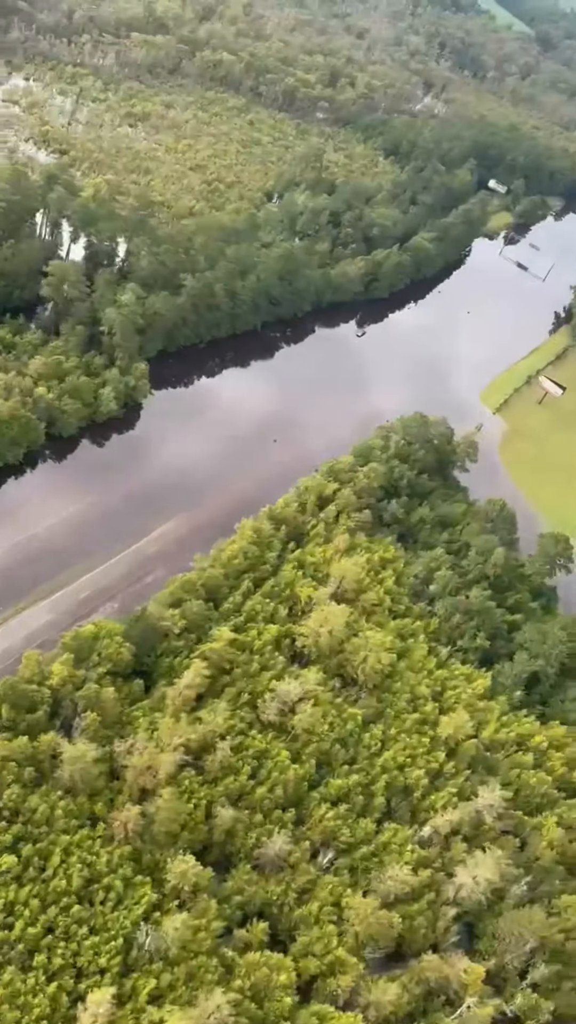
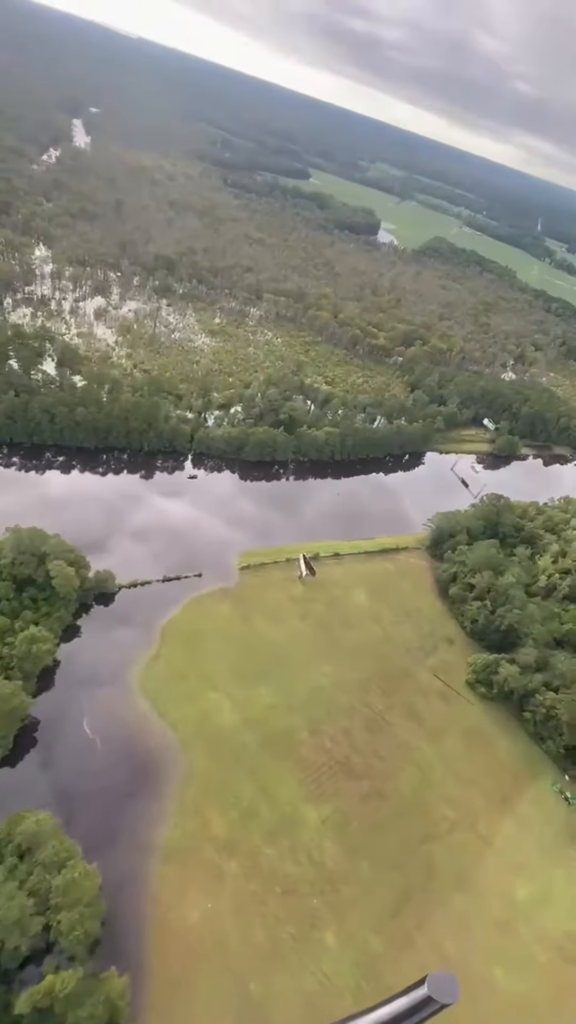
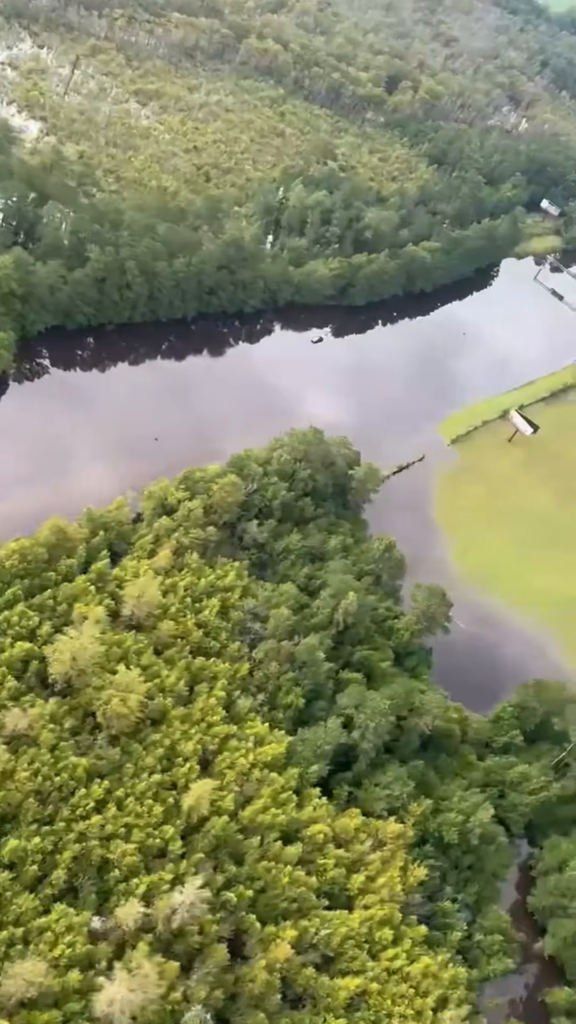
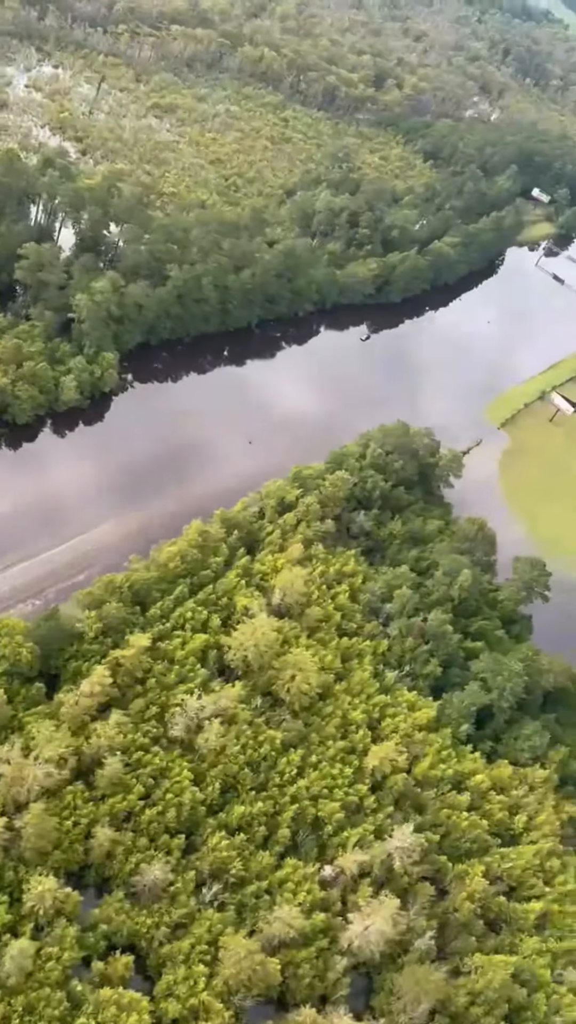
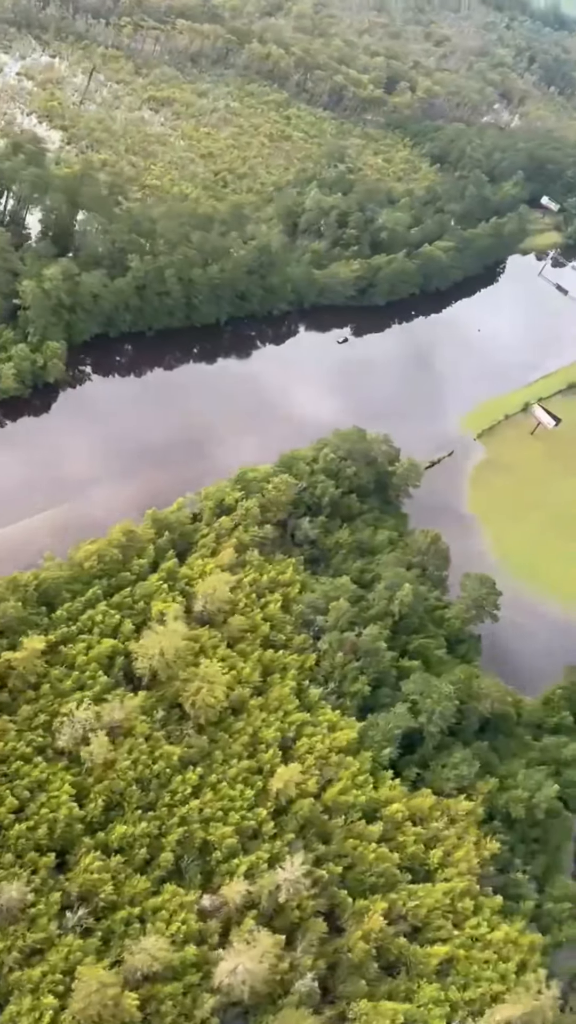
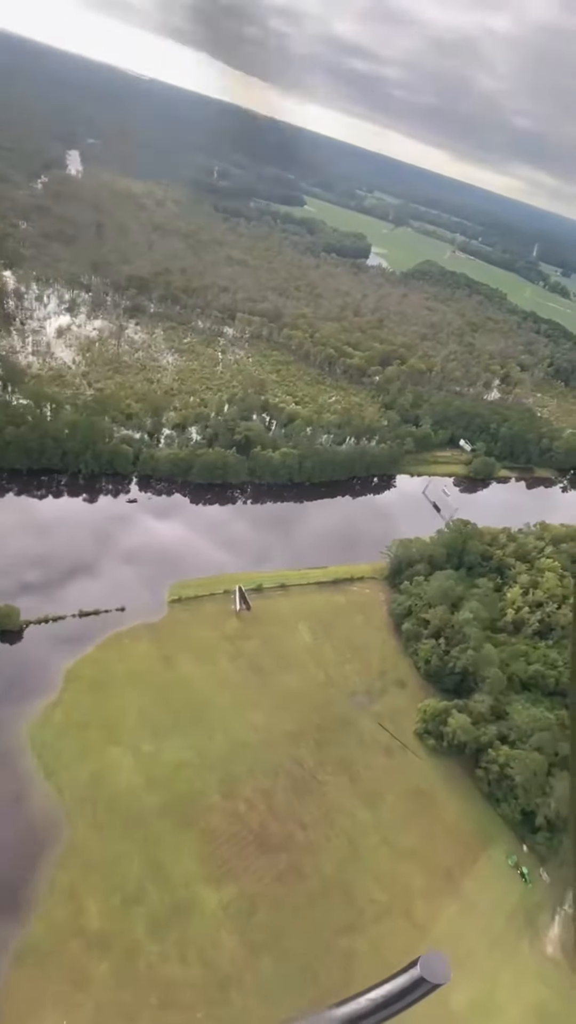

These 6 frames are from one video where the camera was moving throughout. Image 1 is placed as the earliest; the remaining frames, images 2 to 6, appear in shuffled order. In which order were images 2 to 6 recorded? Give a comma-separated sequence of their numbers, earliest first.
4, 5, 3, 2, 6
